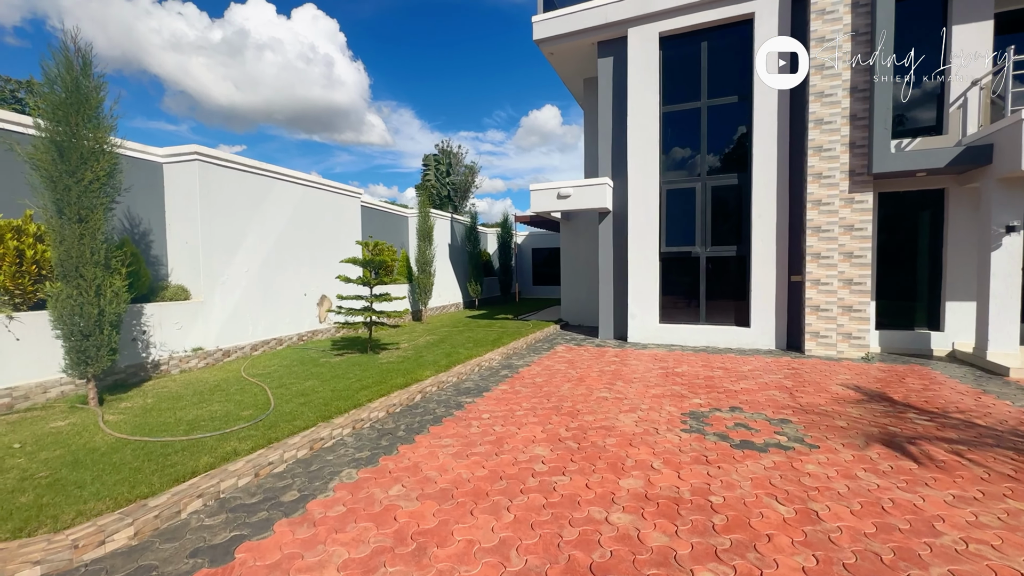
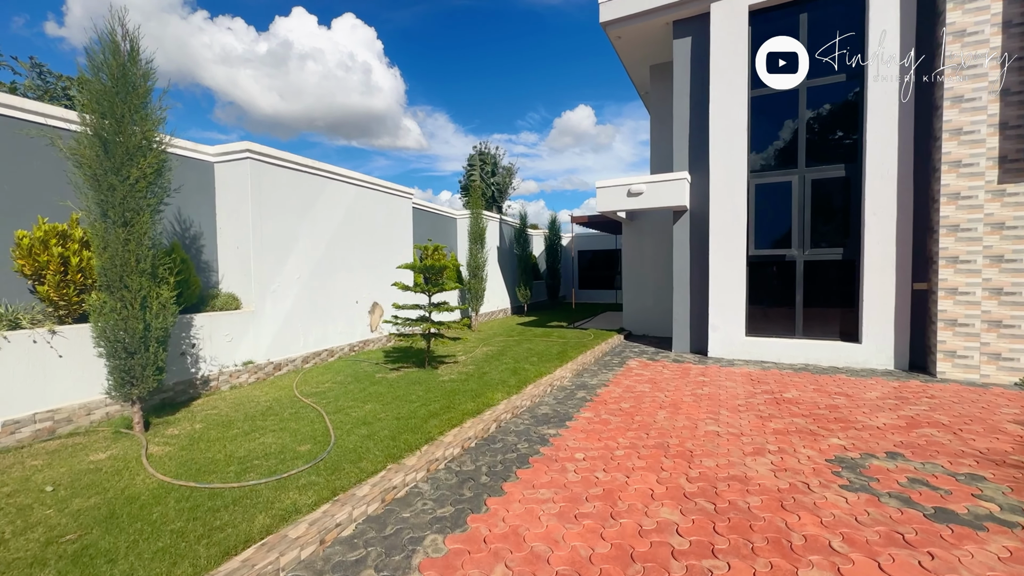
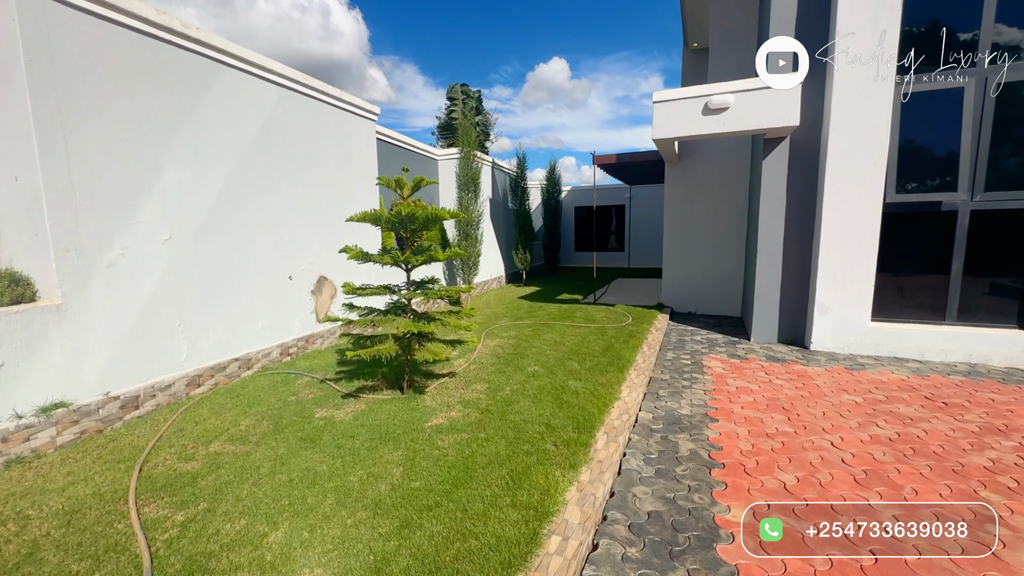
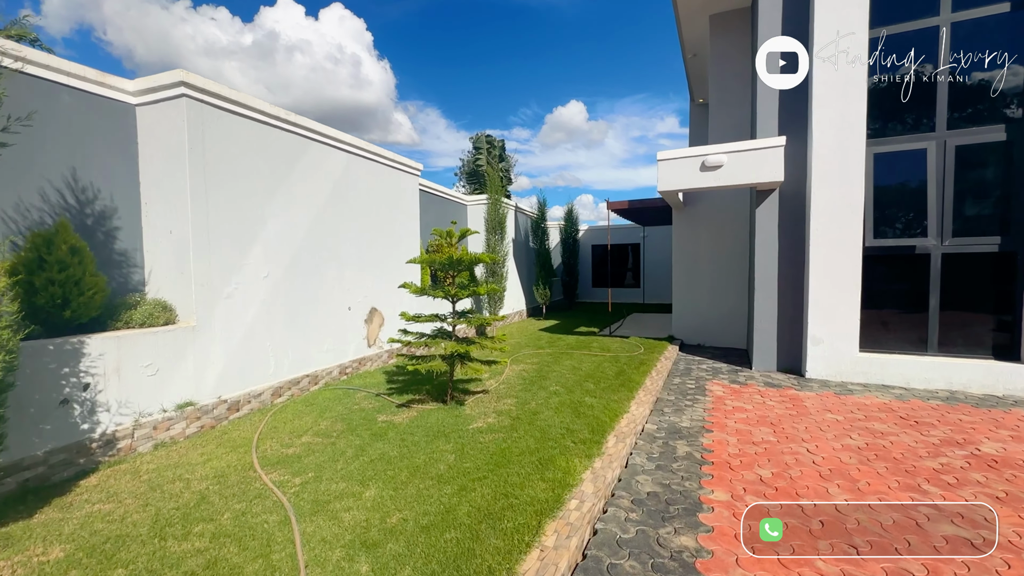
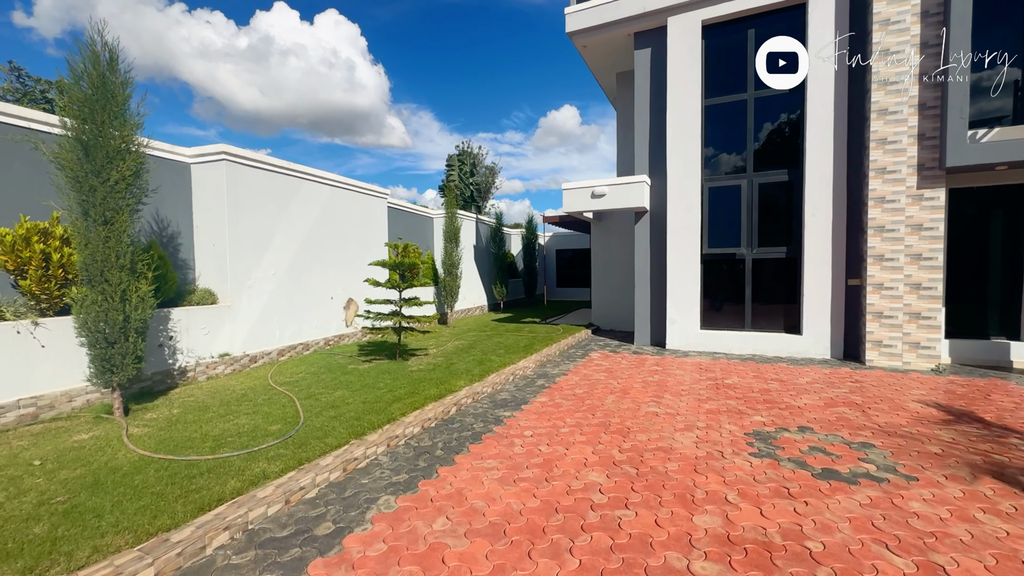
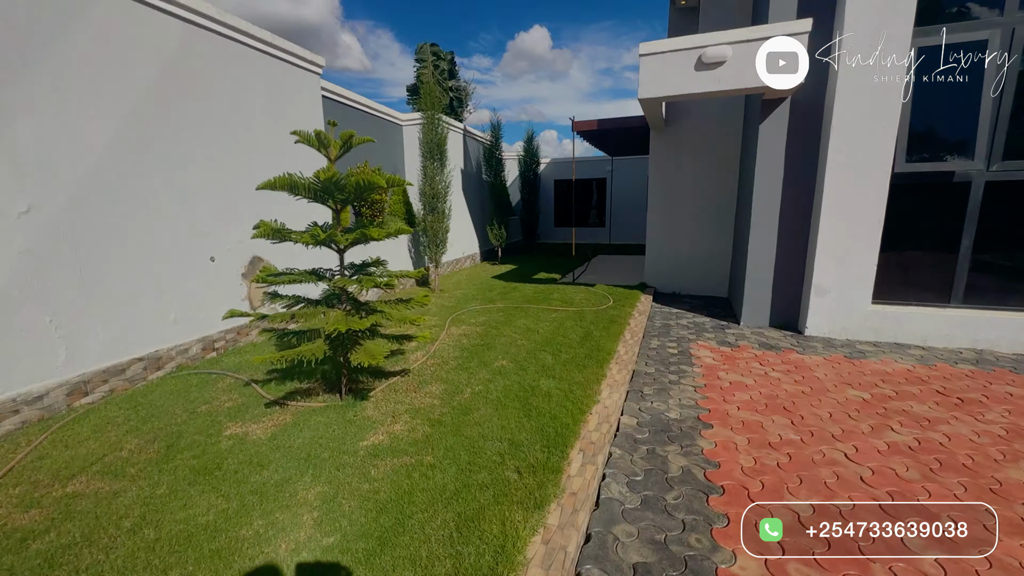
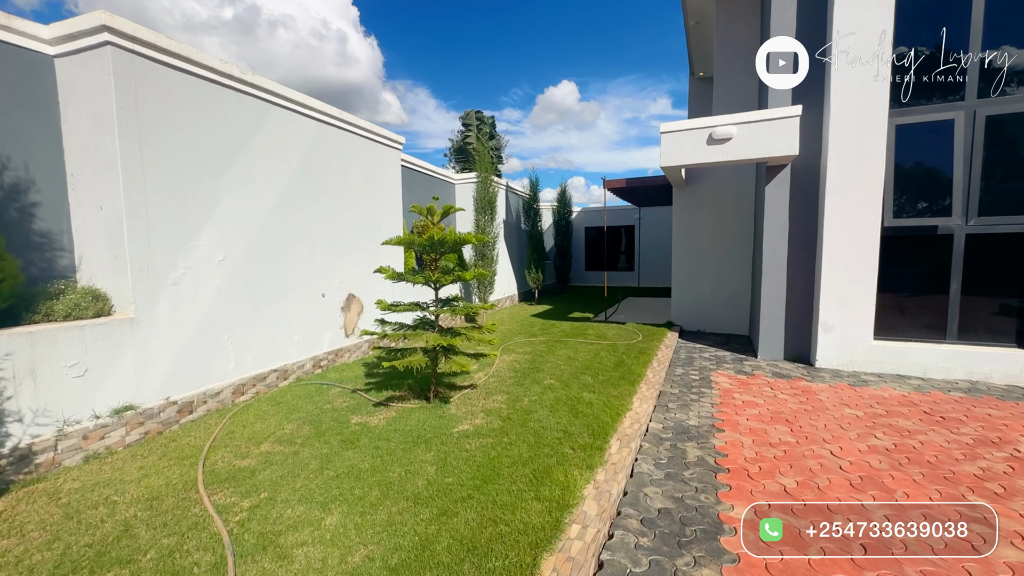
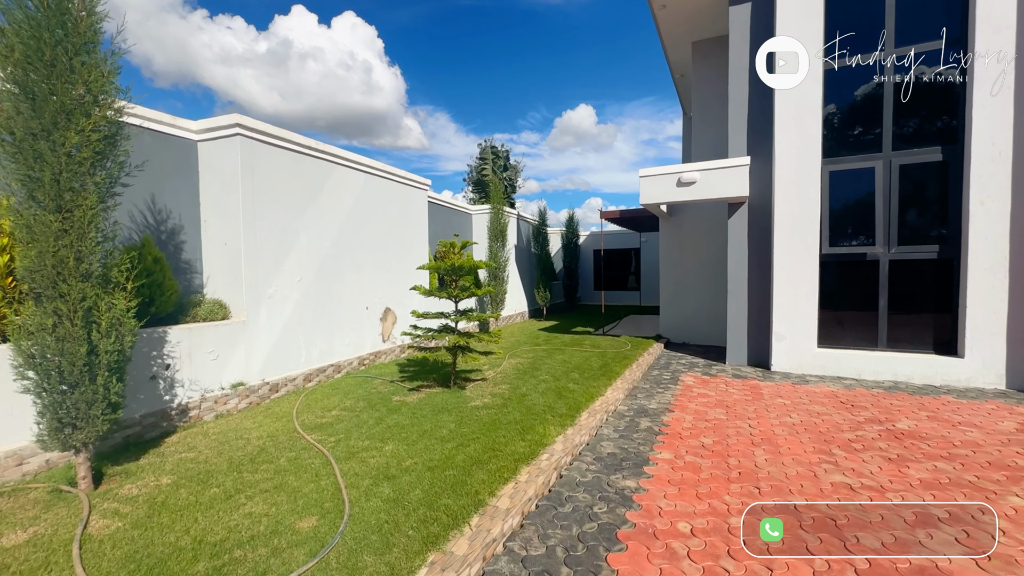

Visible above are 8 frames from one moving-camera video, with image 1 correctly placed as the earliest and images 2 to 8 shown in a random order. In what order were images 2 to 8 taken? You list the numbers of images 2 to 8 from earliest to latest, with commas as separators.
5, 2, 8, 4, 7, 3, 6
